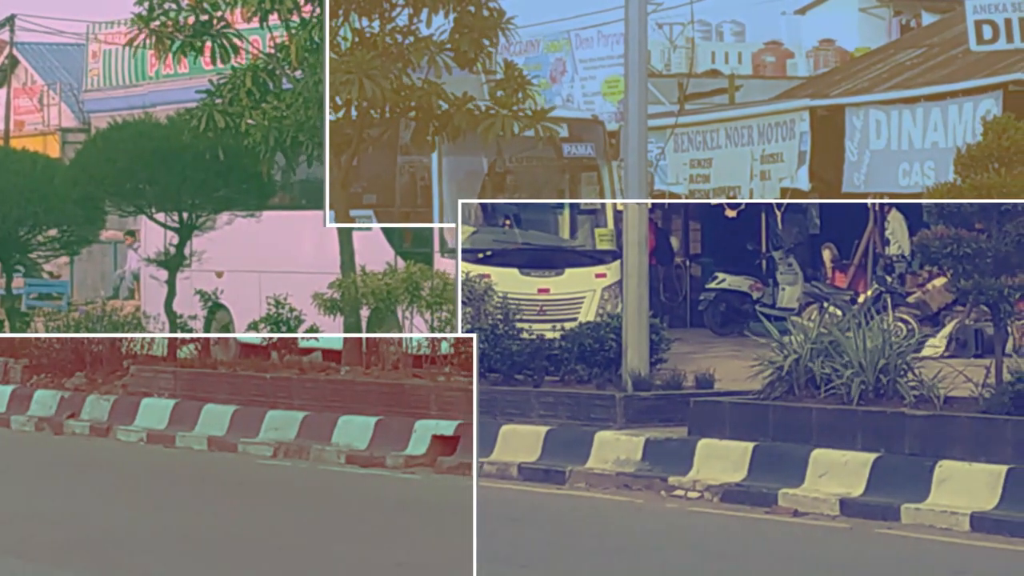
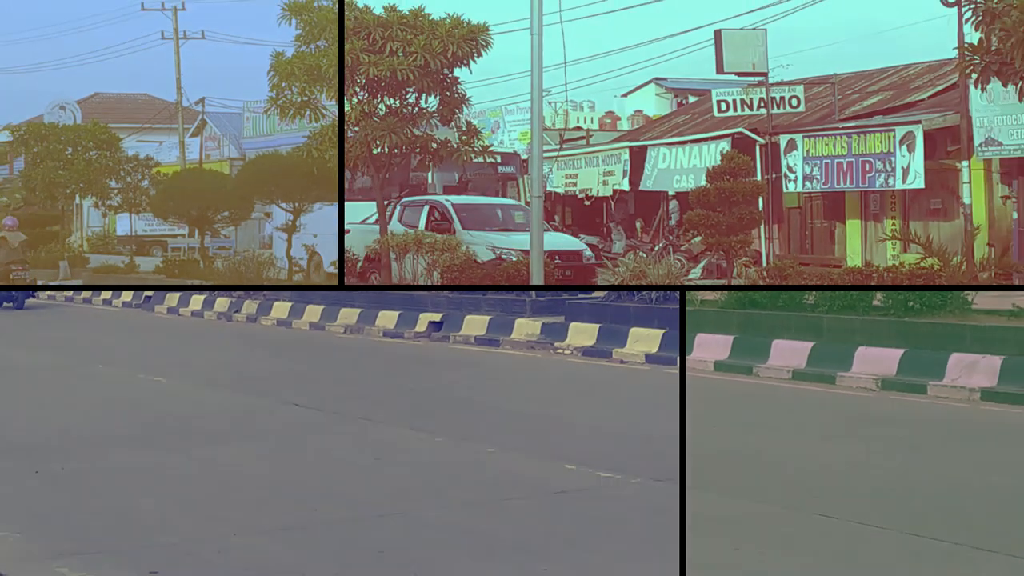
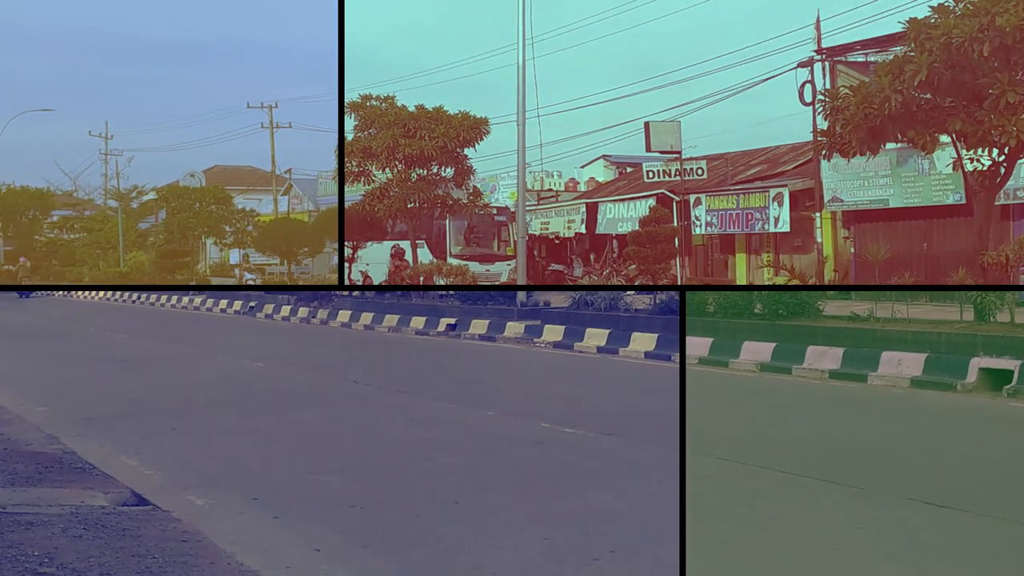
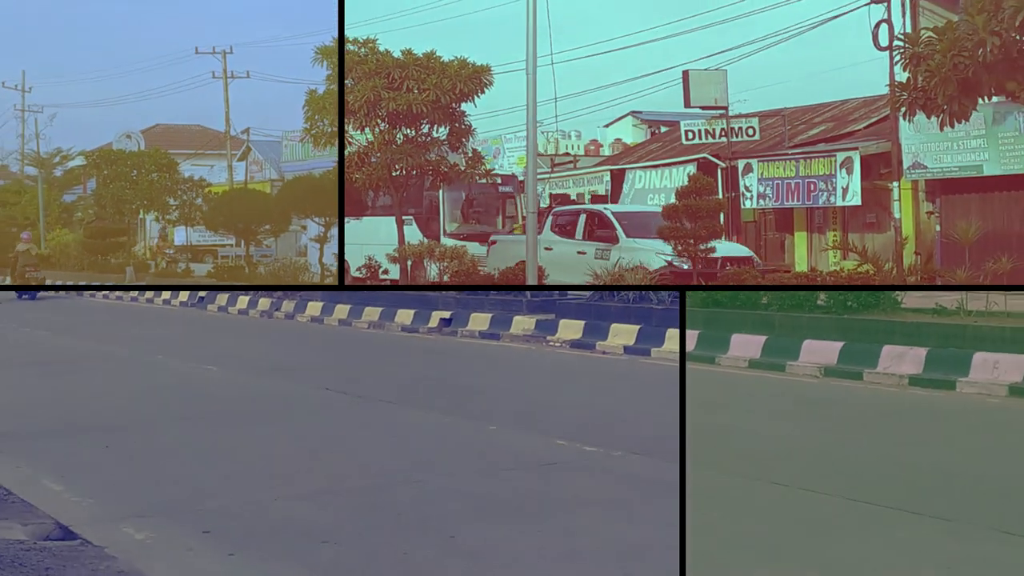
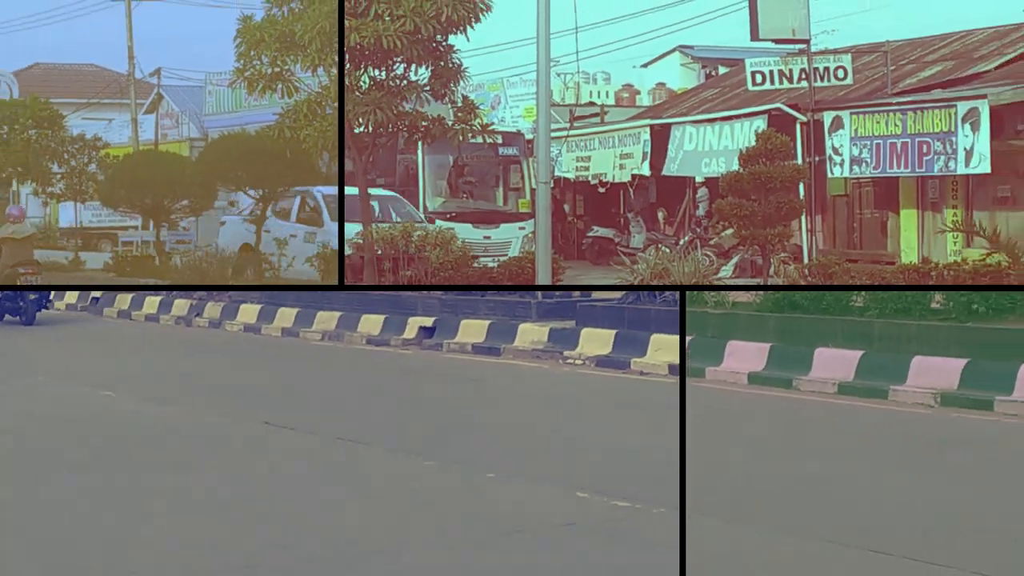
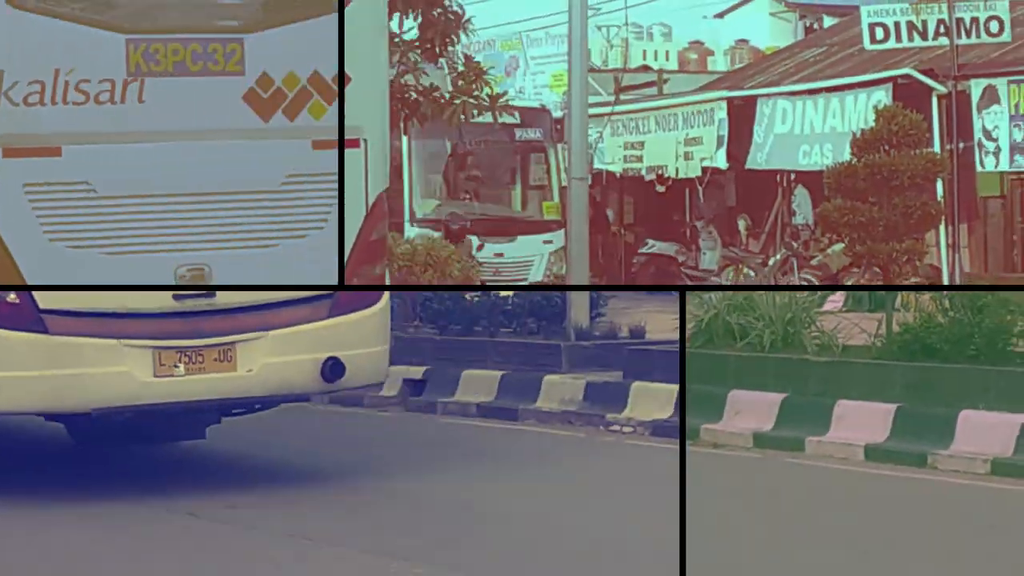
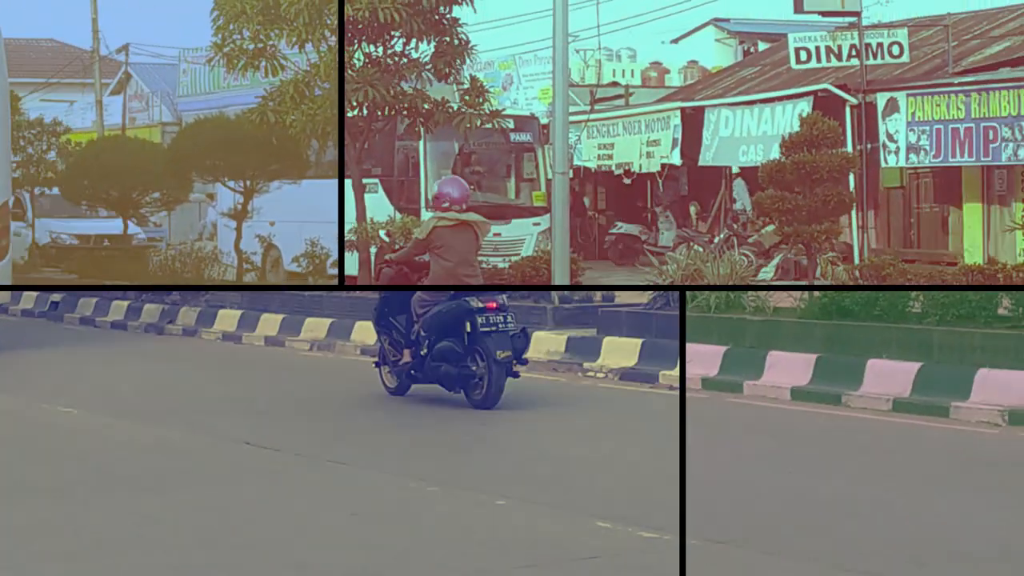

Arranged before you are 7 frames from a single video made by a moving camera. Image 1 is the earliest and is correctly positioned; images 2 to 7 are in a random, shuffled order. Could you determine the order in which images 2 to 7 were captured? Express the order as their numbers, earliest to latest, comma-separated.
6, 7, 5, 2, 4, 3
